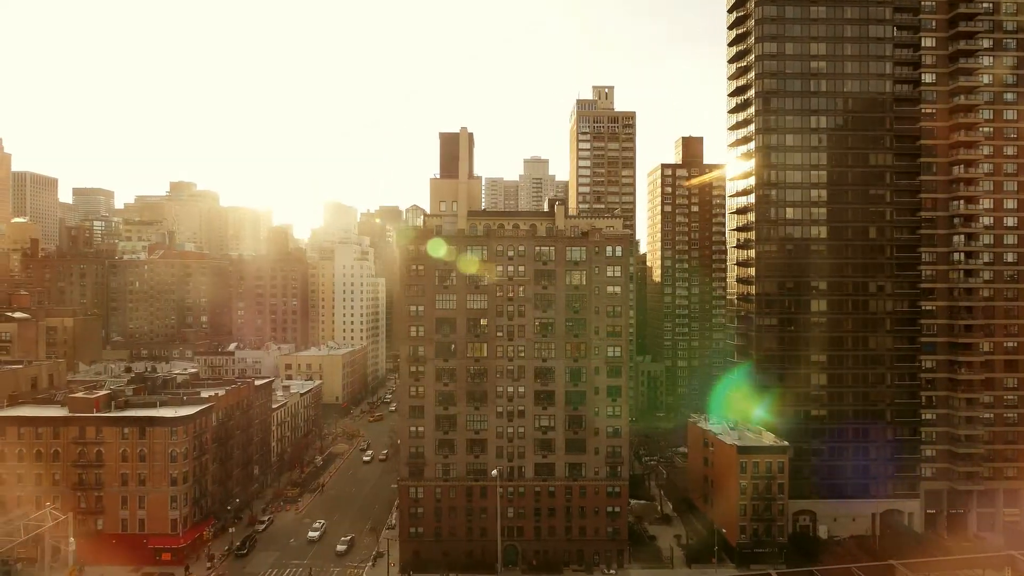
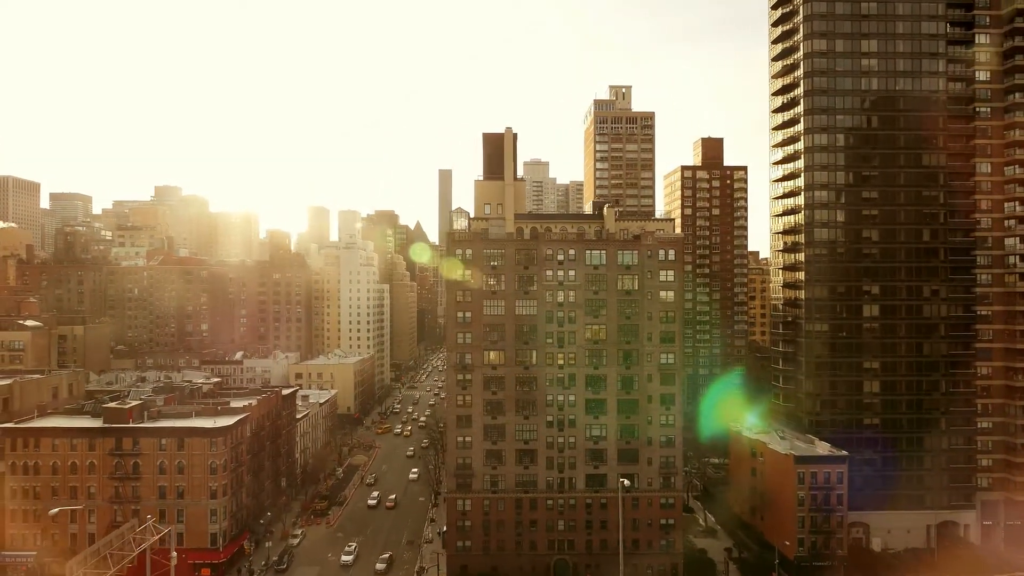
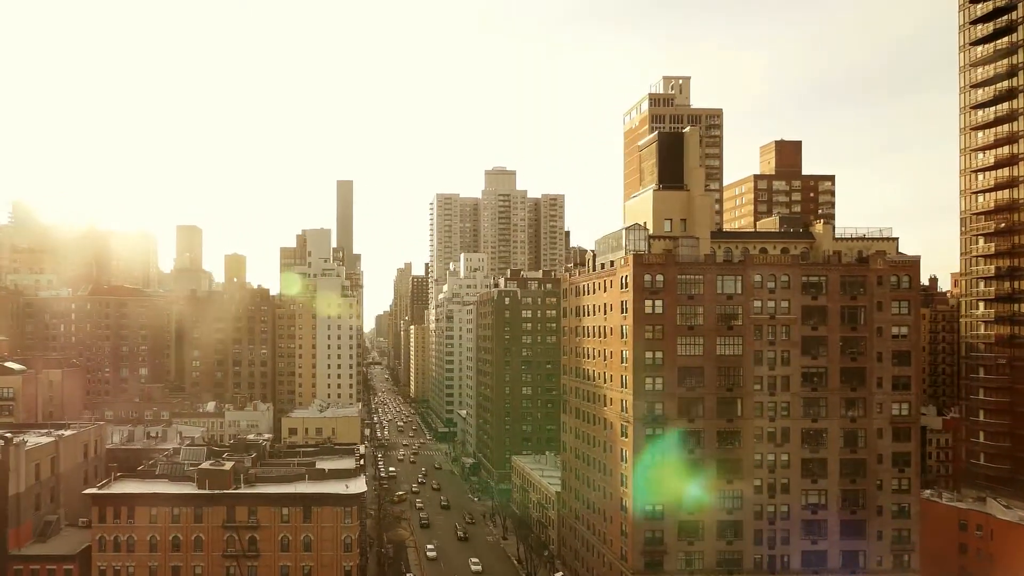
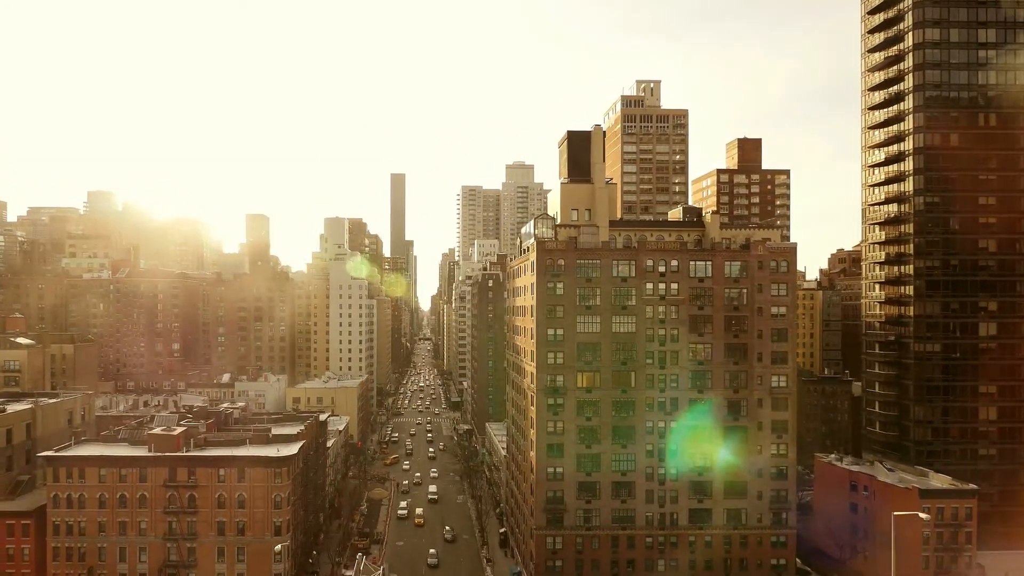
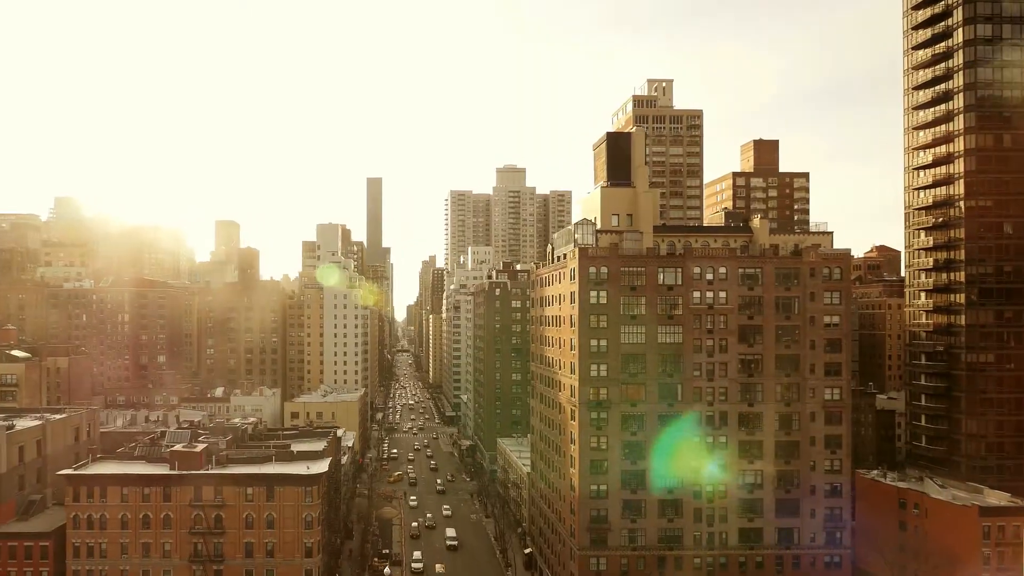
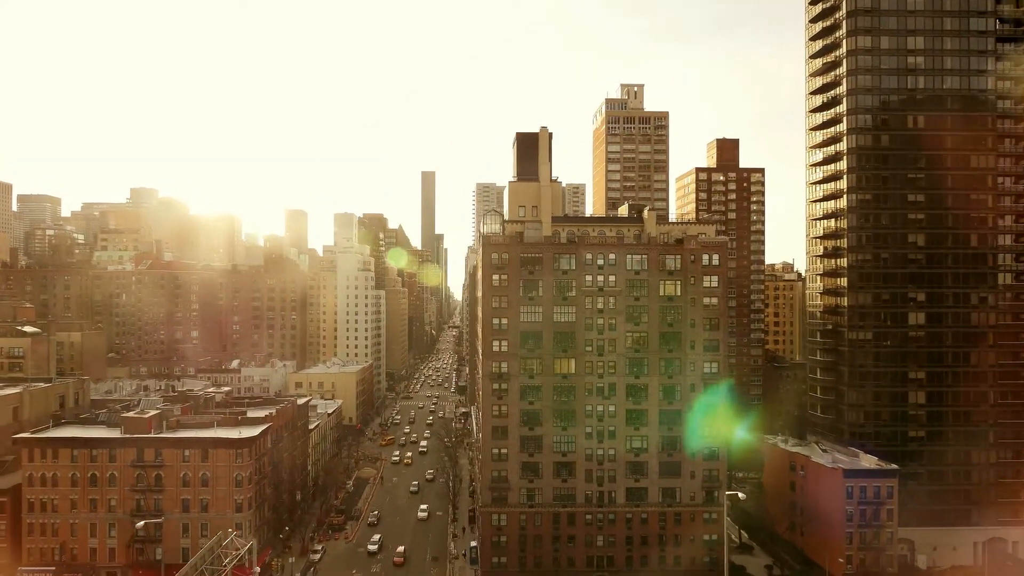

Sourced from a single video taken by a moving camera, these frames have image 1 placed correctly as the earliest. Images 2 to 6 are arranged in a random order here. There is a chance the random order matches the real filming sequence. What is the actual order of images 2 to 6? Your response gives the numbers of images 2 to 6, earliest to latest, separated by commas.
2, 6, 4, 5, 3
